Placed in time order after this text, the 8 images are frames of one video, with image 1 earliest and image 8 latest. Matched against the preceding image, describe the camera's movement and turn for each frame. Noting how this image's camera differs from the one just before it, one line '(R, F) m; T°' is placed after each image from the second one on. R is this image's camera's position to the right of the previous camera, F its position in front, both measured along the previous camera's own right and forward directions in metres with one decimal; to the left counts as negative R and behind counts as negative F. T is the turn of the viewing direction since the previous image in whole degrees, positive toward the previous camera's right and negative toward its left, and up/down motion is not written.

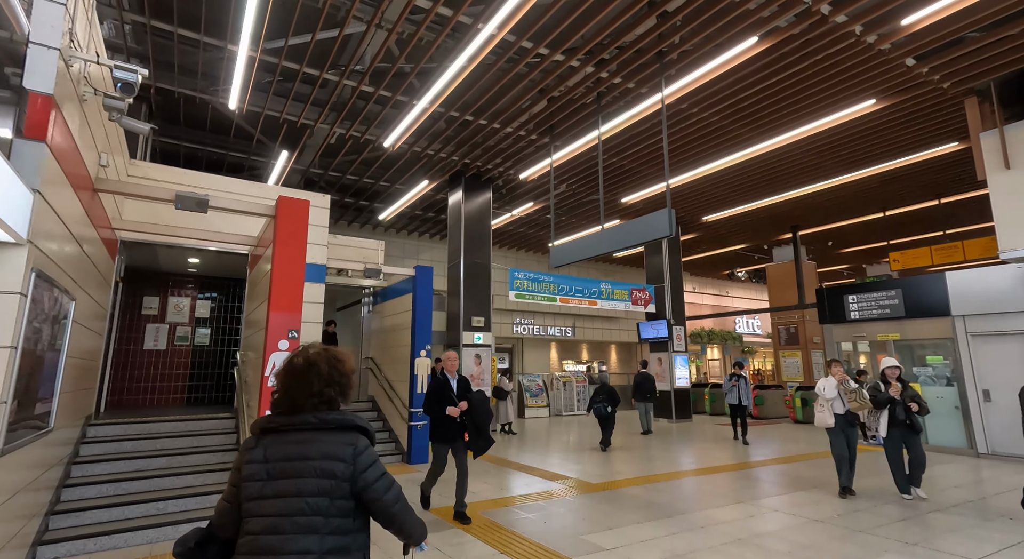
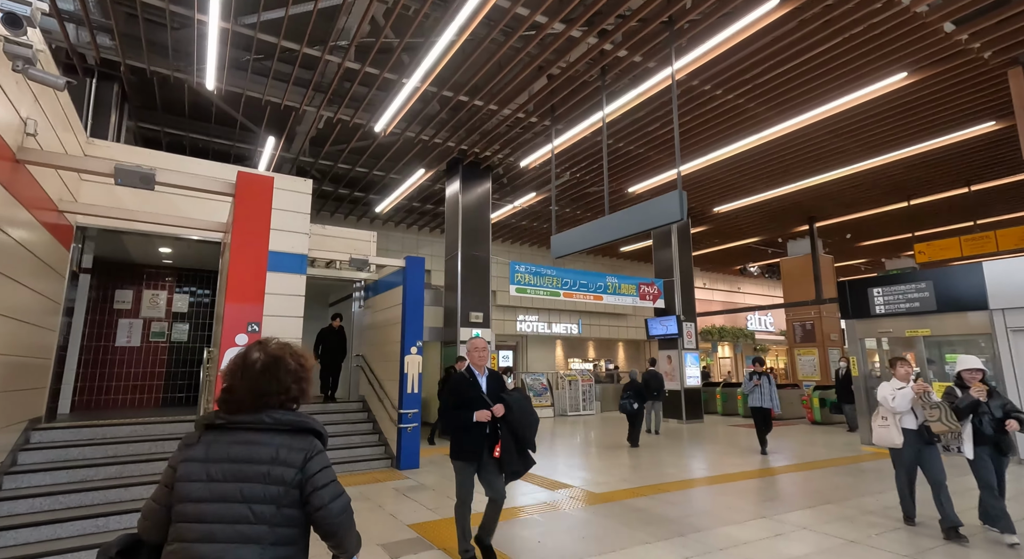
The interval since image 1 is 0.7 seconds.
(+0.1, +0.5) m; -1°
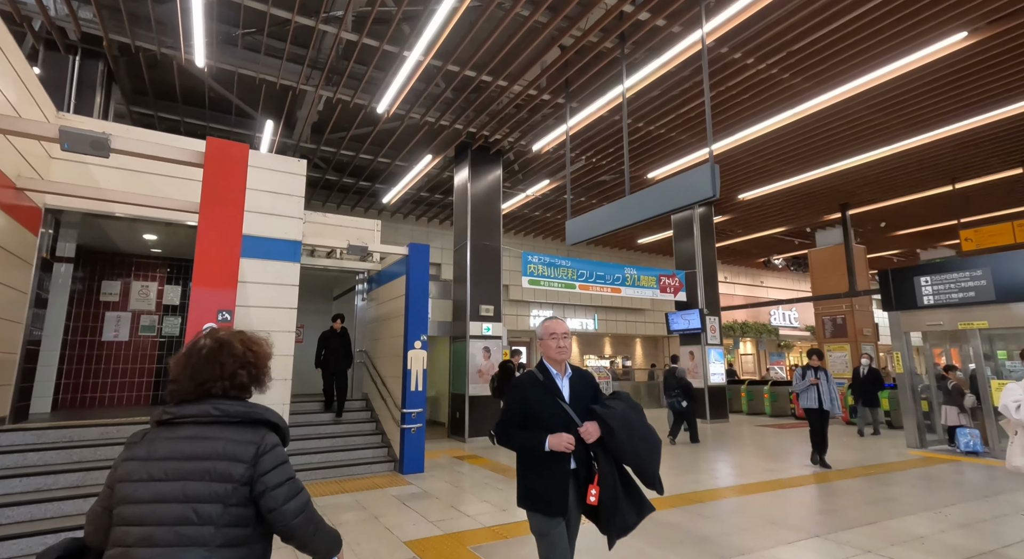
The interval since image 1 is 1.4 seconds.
(0.0, +0.5) m; -2°
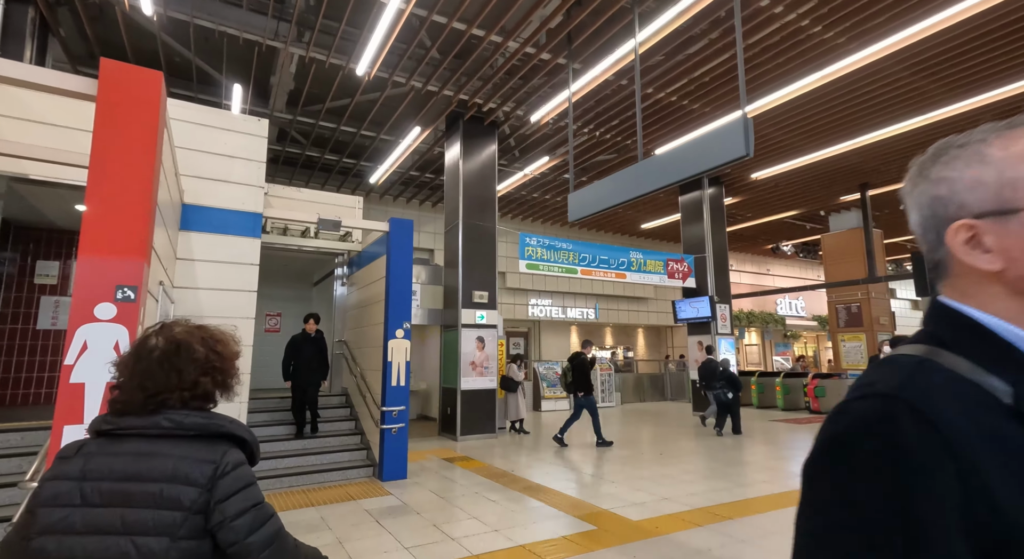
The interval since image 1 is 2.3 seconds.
(0.0, +0.7) m; 0°
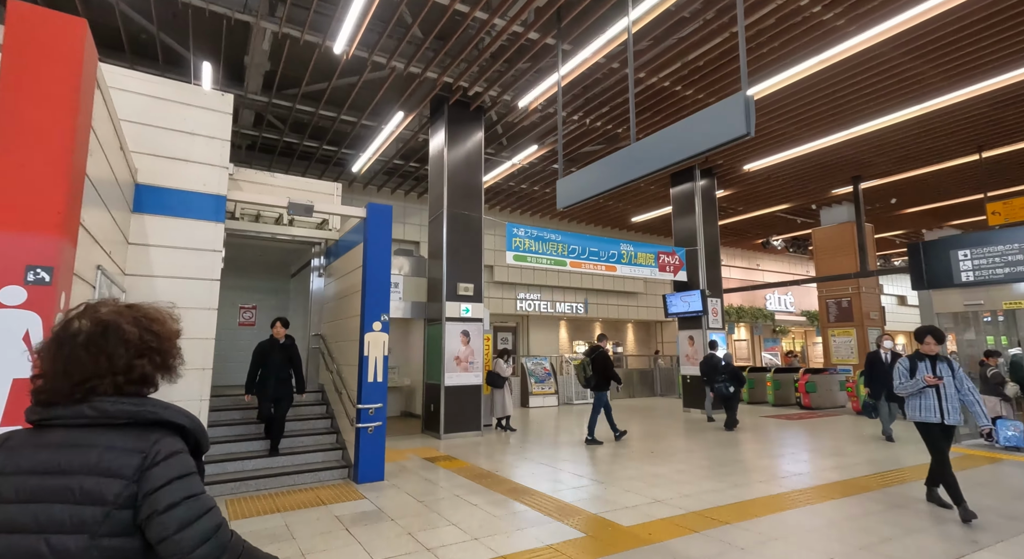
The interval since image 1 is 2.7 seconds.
(0.0, +0.3) m; +1°
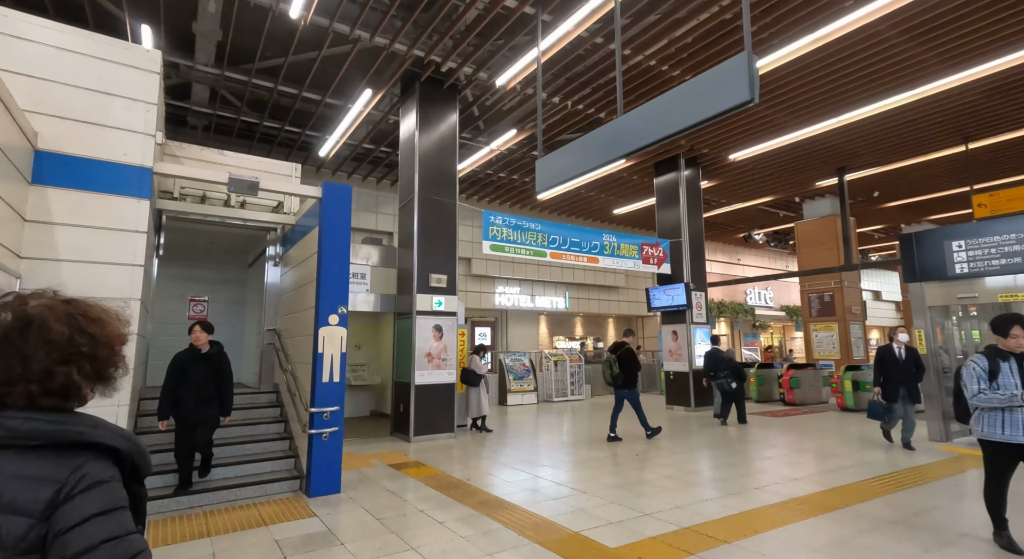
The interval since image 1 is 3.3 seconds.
(+0.1, +0.5) m; +2°
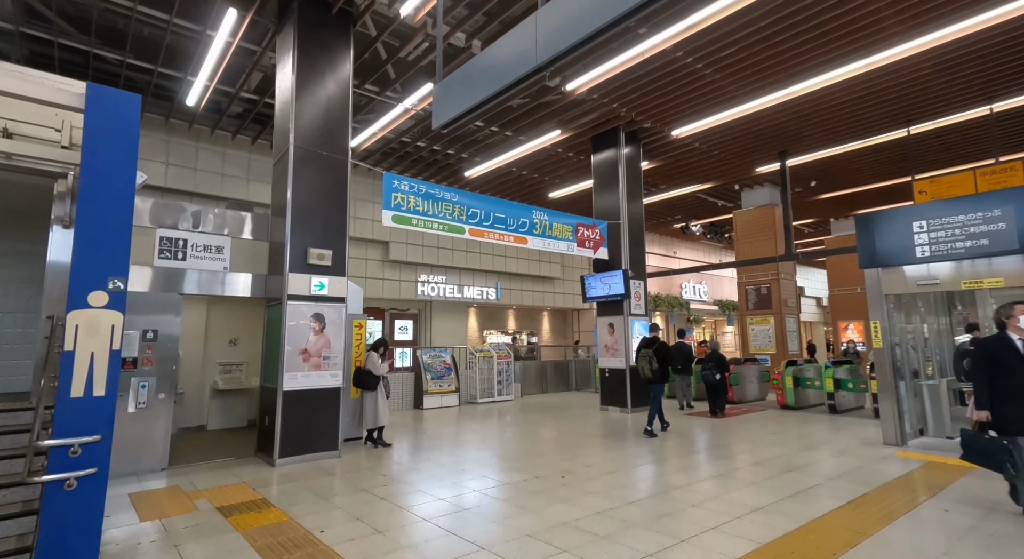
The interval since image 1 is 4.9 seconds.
(+0.4, +1.2) m; +7°
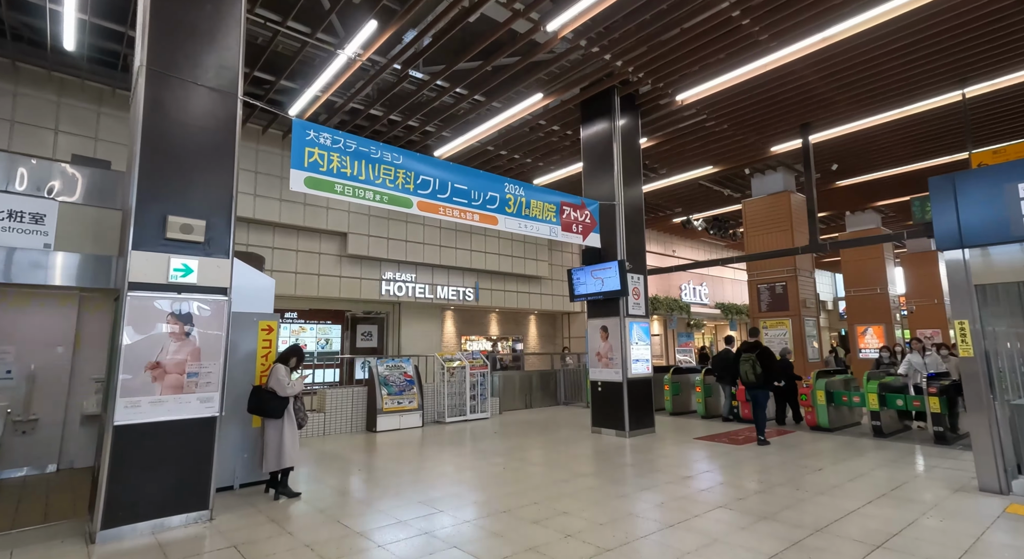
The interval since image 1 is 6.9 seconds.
(+0.3, +1.6) m; +1°
